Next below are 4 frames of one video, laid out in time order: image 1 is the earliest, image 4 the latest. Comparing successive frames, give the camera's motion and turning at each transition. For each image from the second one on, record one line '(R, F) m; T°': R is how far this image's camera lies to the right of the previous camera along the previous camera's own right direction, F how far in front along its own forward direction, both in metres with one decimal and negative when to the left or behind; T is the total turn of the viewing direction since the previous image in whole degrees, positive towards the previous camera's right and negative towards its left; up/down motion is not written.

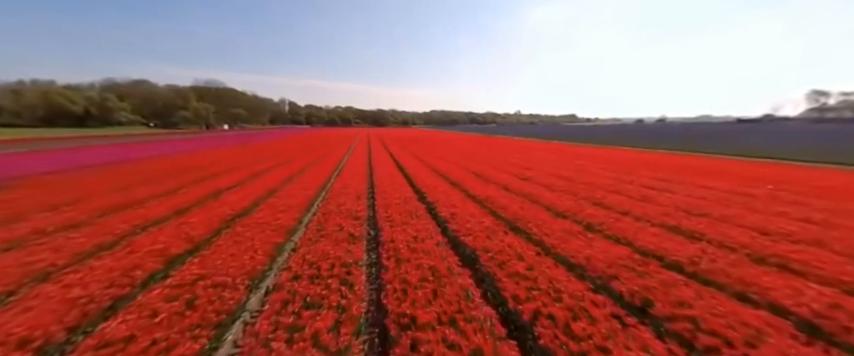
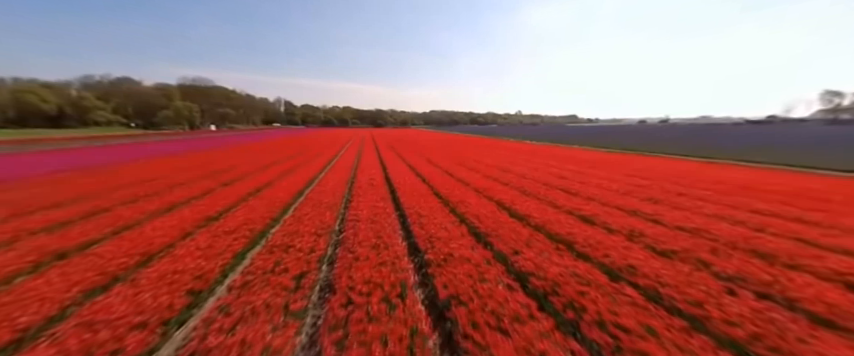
(-0.1, +4.0) m; 0°
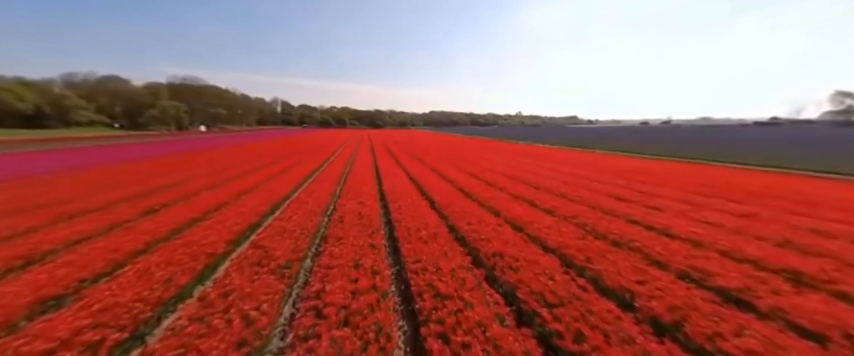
(-0.3, +3.0) m; 0°
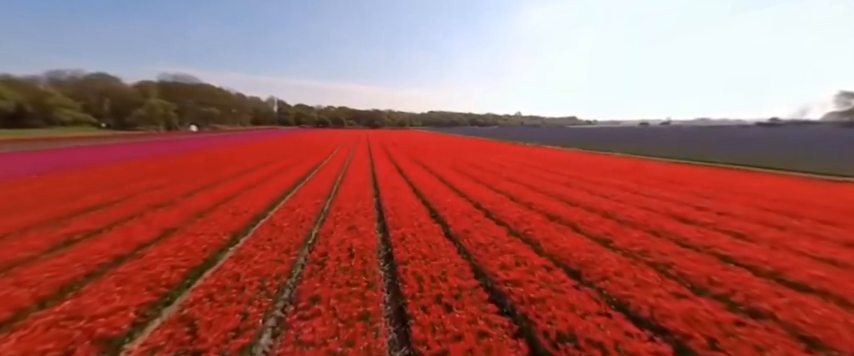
(-0.3, +1.8) m; 0°
